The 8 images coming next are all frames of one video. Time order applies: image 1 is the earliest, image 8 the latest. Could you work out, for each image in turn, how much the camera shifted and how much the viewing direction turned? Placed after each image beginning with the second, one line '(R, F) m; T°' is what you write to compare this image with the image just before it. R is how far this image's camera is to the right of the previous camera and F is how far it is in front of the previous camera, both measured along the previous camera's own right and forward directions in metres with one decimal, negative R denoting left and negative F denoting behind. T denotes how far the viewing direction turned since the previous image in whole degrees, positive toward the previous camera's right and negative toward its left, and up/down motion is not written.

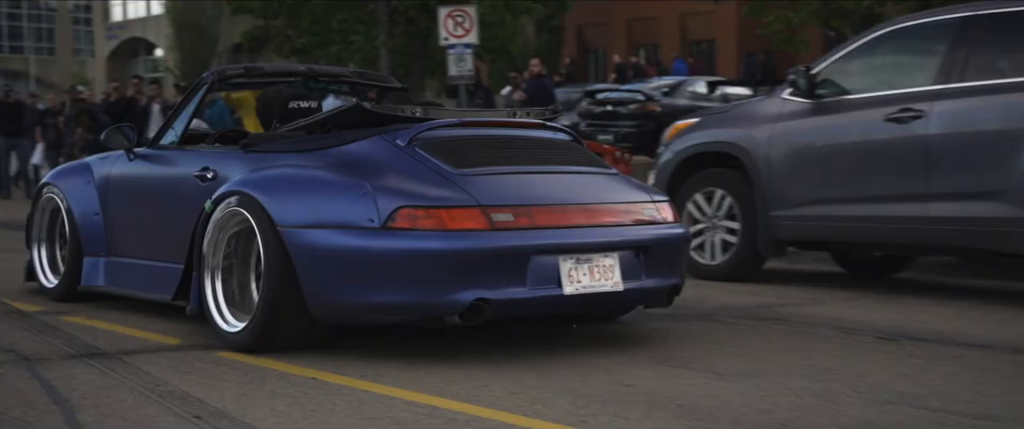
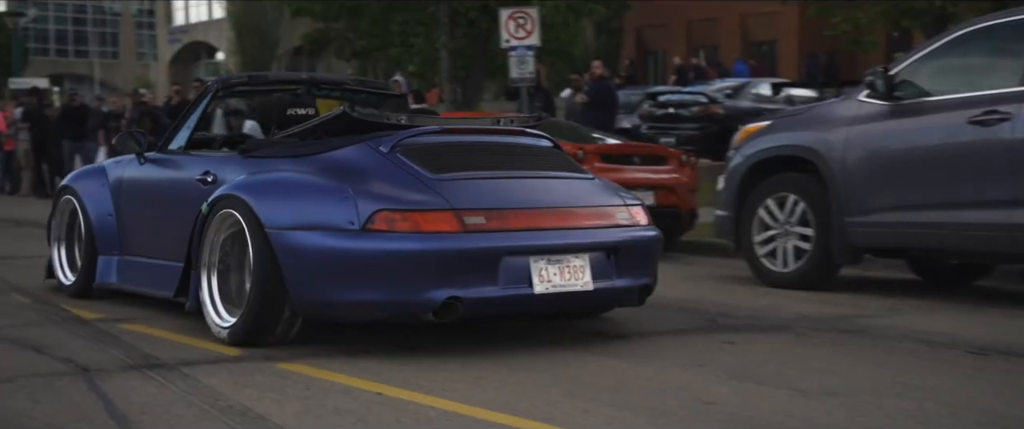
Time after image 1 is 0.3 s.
(-0.1, +0.2) m; -3°
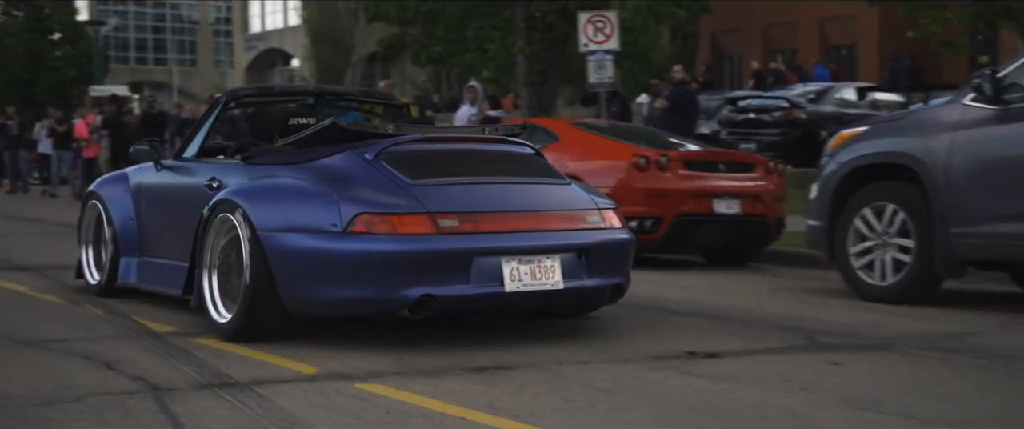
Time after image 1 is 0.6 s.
(-0.1, +0.3) m; -3°
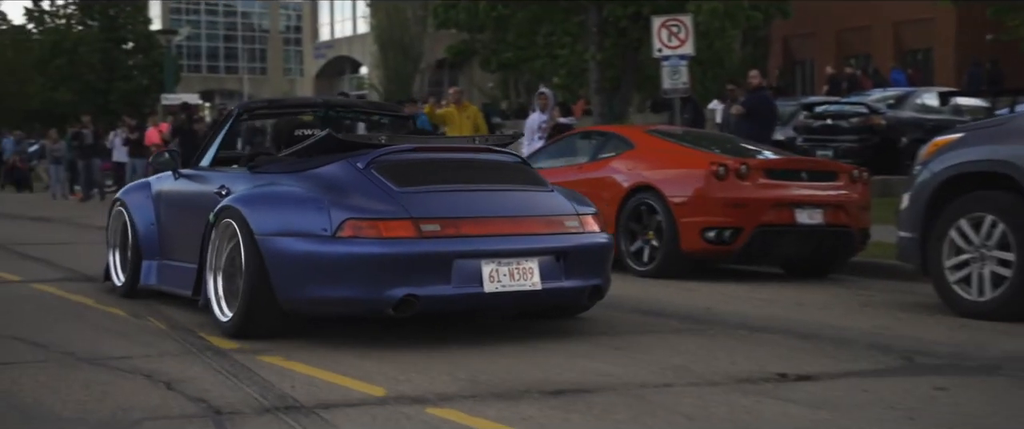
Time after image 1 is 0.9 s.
(-0.1, +0.3) m; -3°
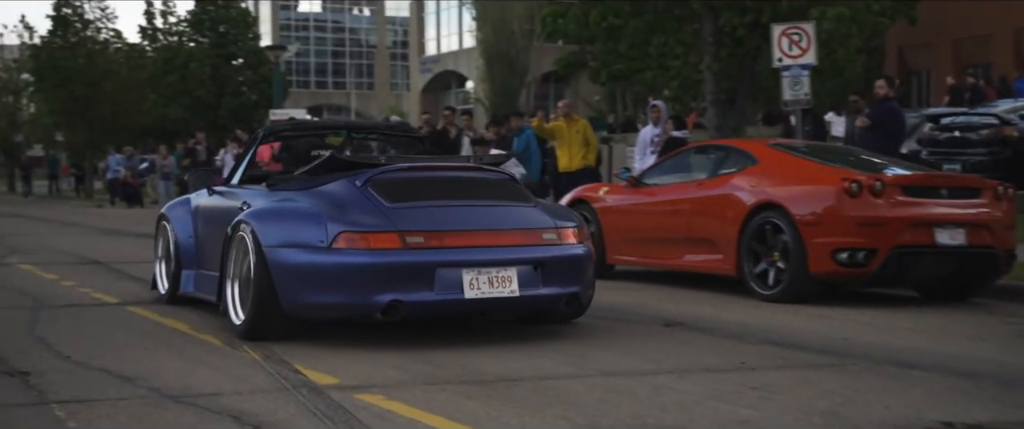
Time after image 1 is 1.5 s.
(-0.1, +0.6) m; -5°
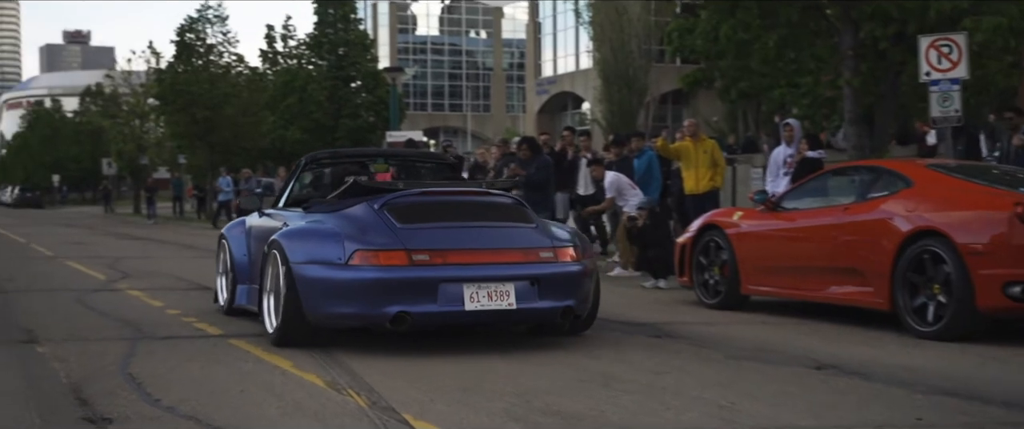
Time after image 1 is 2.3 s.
(-0.1, +0.8) m; -5°
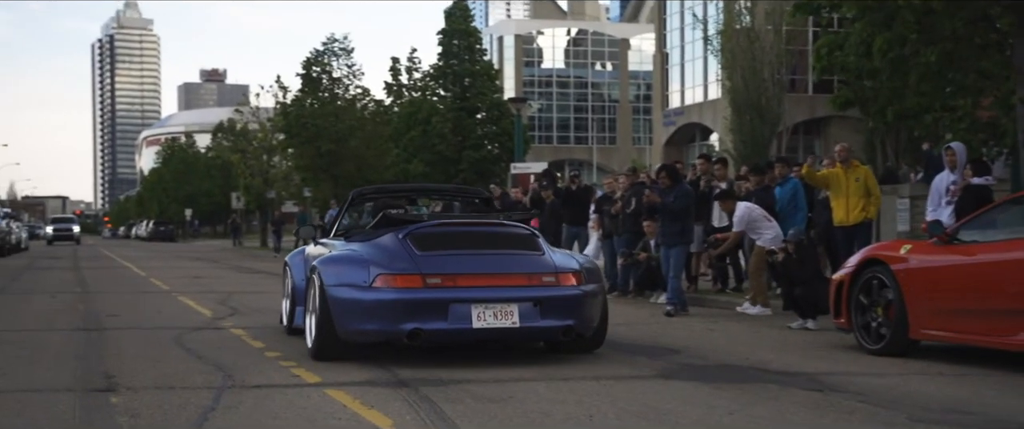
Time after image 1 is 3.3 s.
(-0.1, +1.2) m; -6°
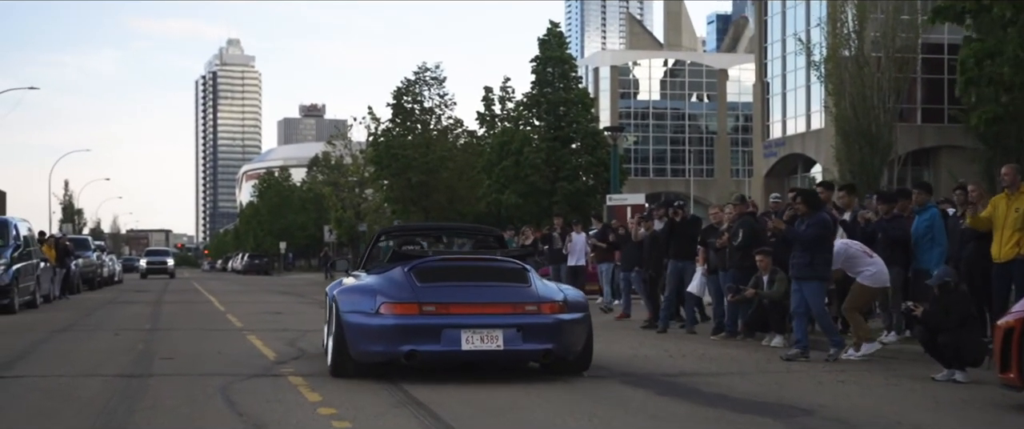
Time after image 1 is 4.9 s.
(0.0, +1.6) m; -4°
